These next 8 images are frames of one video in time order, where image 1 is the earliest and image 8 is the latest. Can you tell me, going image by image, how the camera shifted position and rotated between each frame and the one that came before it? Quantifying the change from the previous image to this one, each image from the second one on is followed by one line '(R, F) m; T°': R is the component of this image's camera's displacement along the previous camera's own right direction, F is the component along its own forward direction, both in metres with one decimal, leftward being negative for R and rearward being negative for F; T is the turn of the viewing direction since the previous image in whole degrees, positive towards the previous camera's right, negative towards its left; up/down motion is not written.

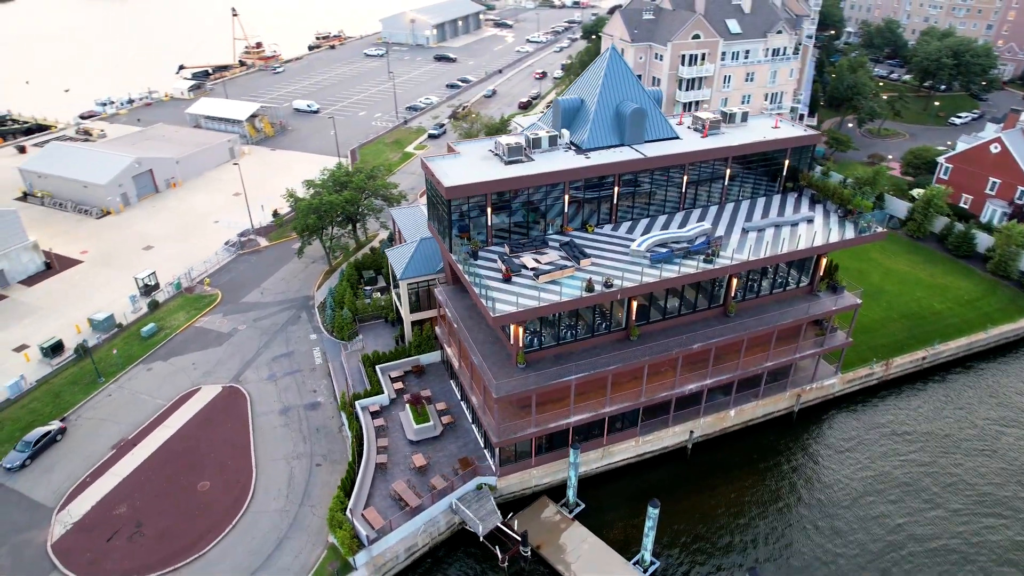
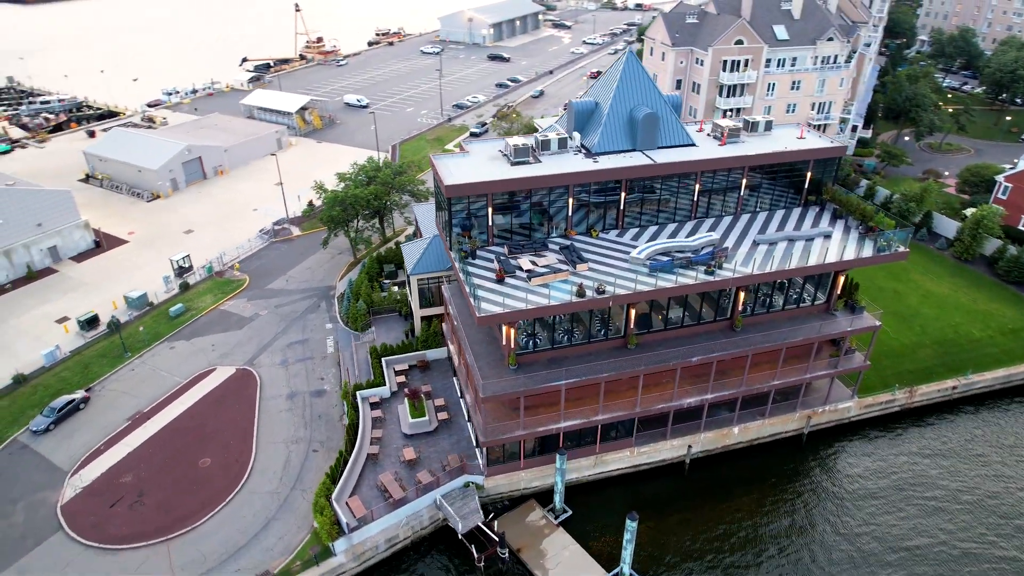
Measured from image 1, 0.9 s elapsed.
(+3.5, +0.2) m; -5°
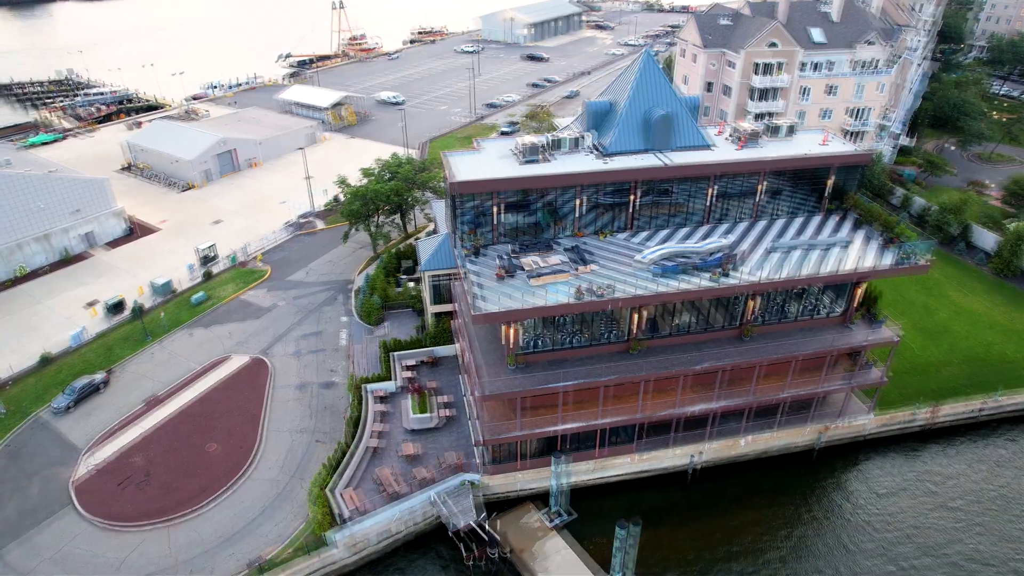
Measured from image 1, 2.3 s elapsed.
(+1.9, +0.3) m; -3°
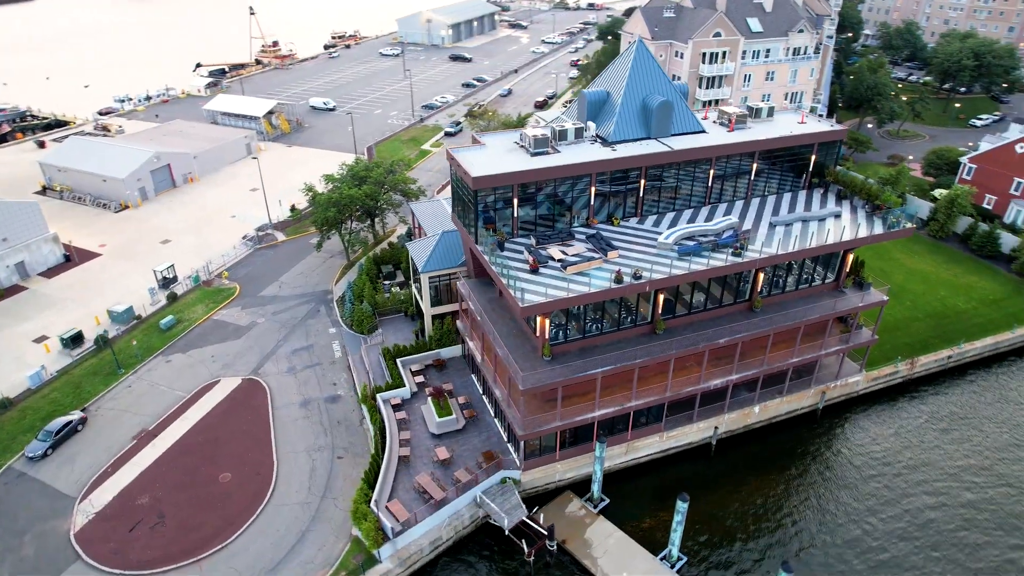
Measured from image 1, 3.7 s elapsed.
(-6.4, +0.6) m; +8°
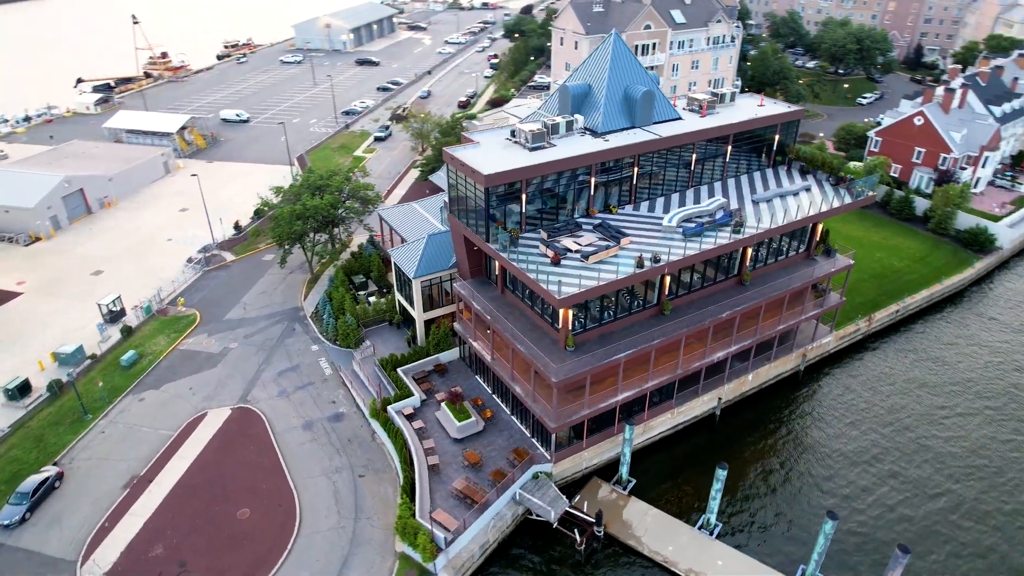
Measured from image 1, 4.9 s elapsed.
(-6.7, +0.5) m; +9°
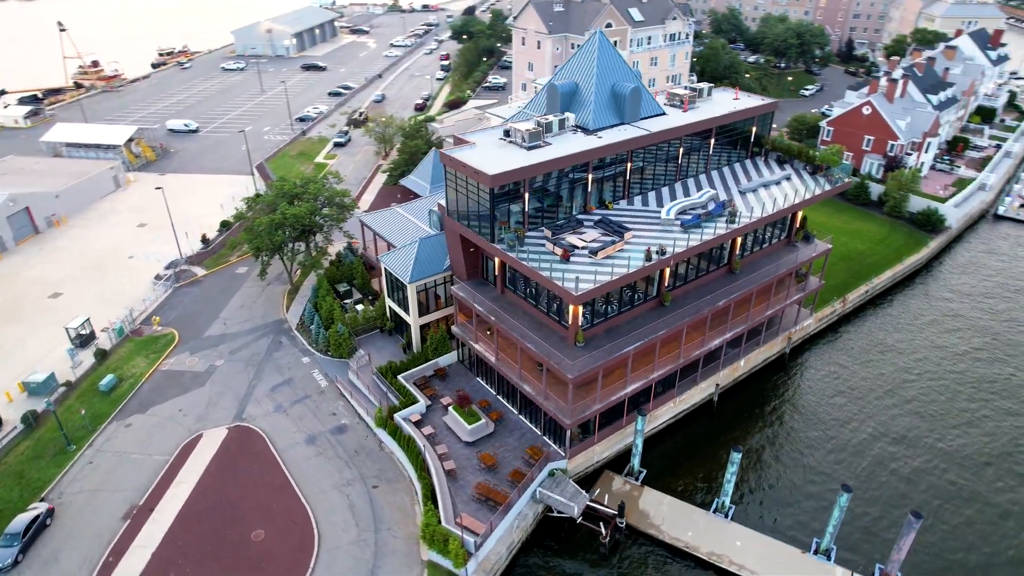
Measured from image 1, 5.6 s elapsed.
(-3.6, +0.2) m; +5°
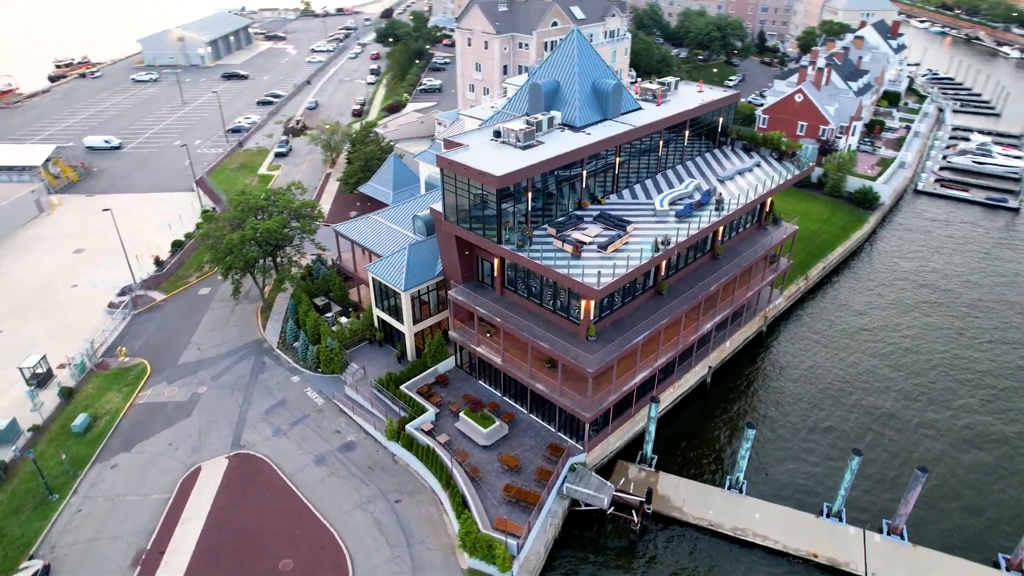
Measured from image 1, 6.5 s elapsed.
(-5.0, +0.3) m; +7°
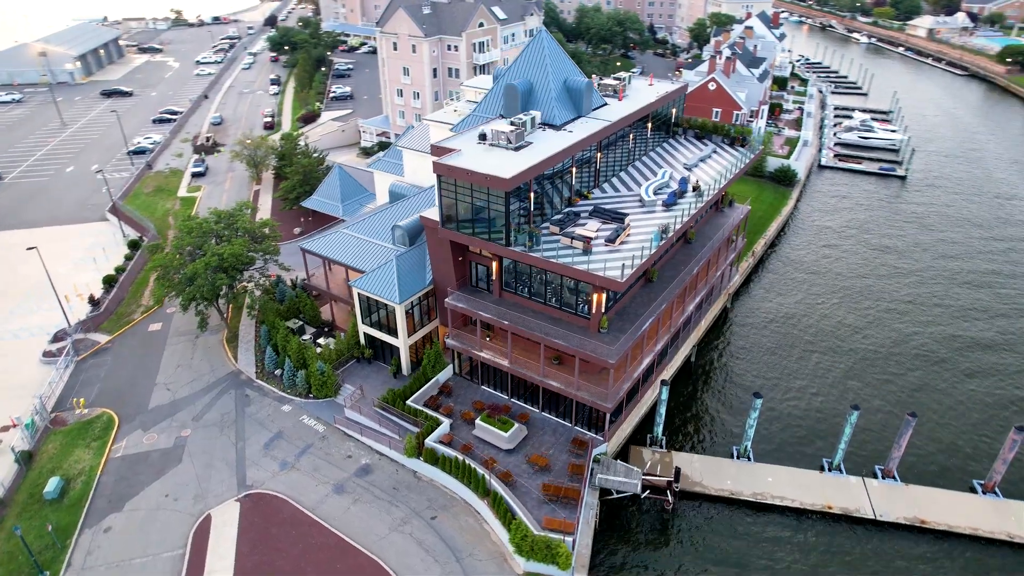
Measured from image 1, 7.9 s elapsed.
(-6.7, +0.6) m; +9°
